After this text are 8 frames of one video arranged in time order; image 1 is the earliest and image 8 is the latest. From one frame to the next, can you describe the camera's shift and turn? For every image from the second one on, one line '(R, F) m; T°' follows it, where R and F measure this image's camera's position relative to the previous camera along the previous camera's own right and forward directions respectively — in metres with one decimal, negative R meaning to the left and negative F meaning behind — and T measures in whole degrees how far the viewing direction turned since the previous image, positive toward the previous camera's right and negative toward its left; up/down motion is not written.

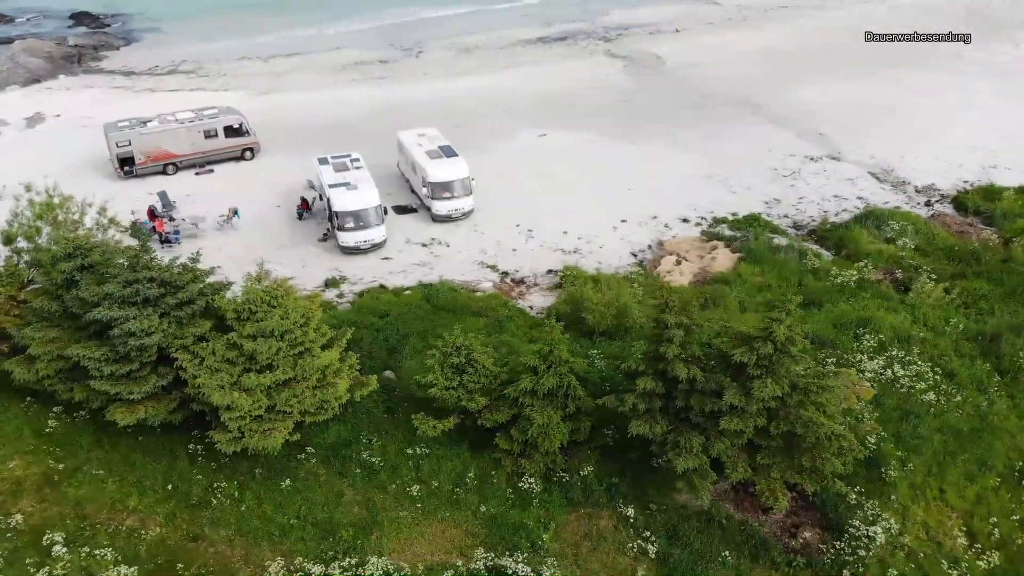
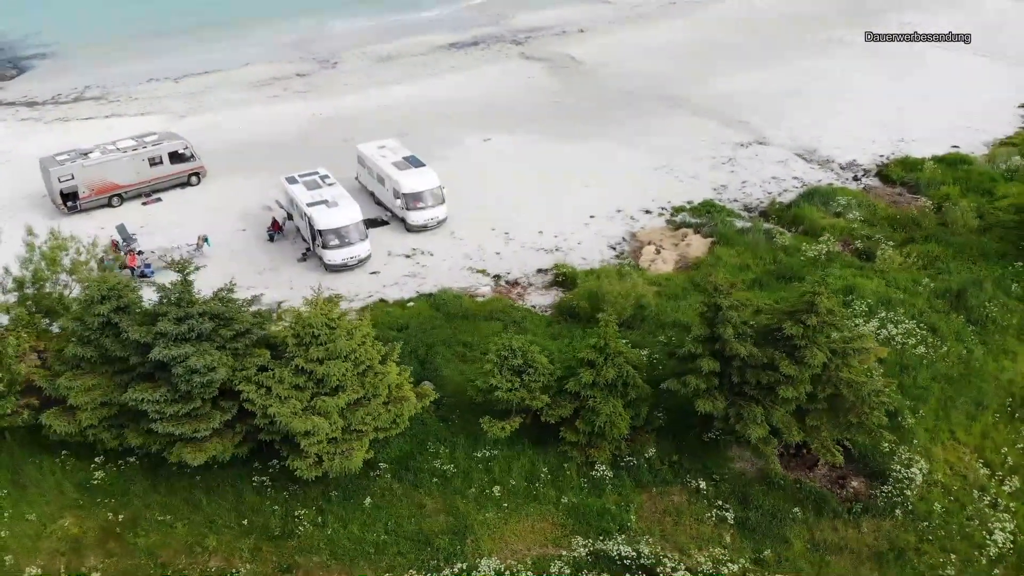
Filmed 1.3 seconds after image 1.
(-3.5, -0.4) m; +9°
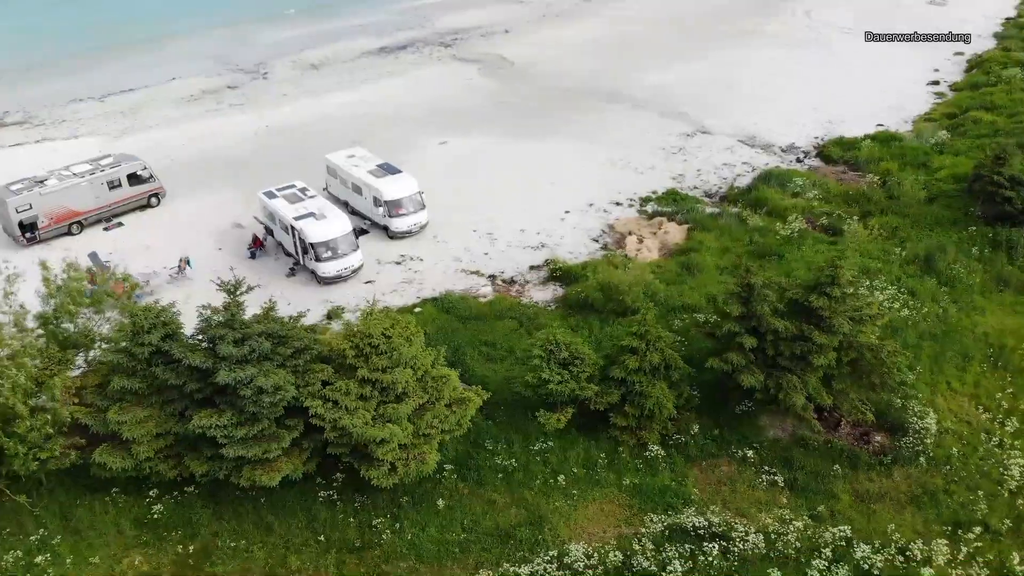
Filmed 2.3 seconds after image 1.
(-3.0, -0.3) m; +7°
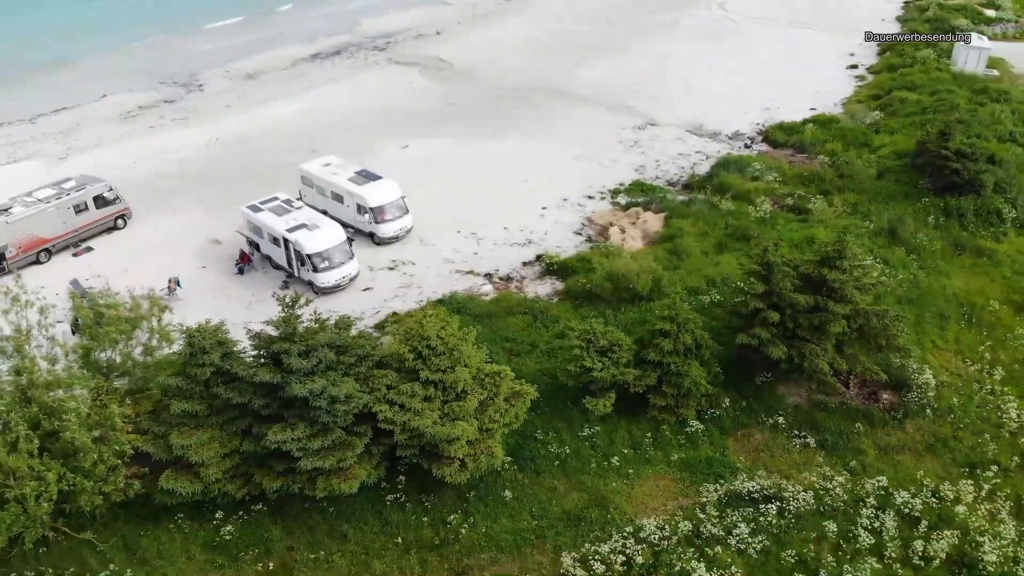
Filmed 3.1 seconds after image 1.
(-2.9, -0.4) m; +7°
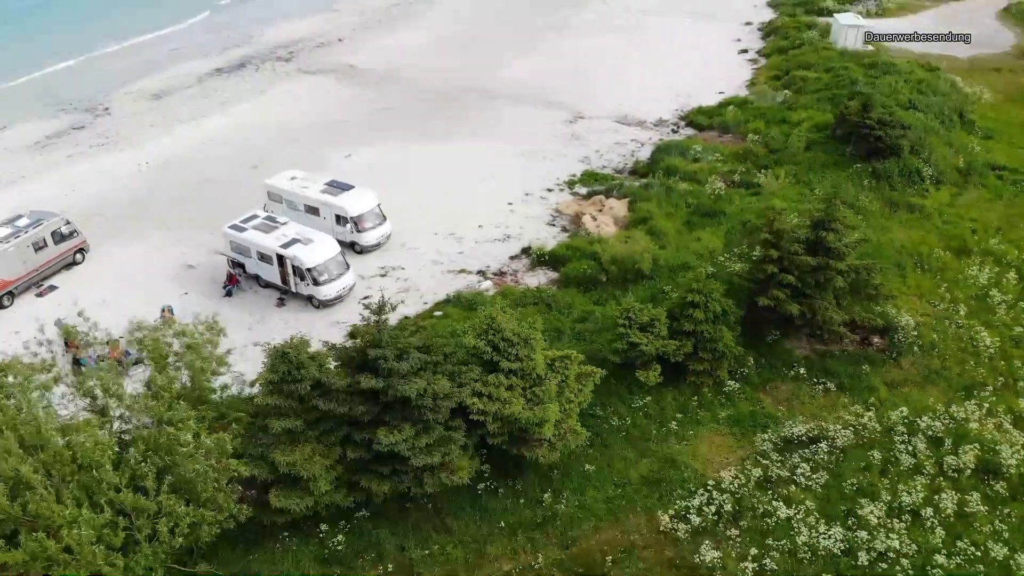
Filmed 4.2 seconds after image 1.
(-4.1, -0.5) m; +10°
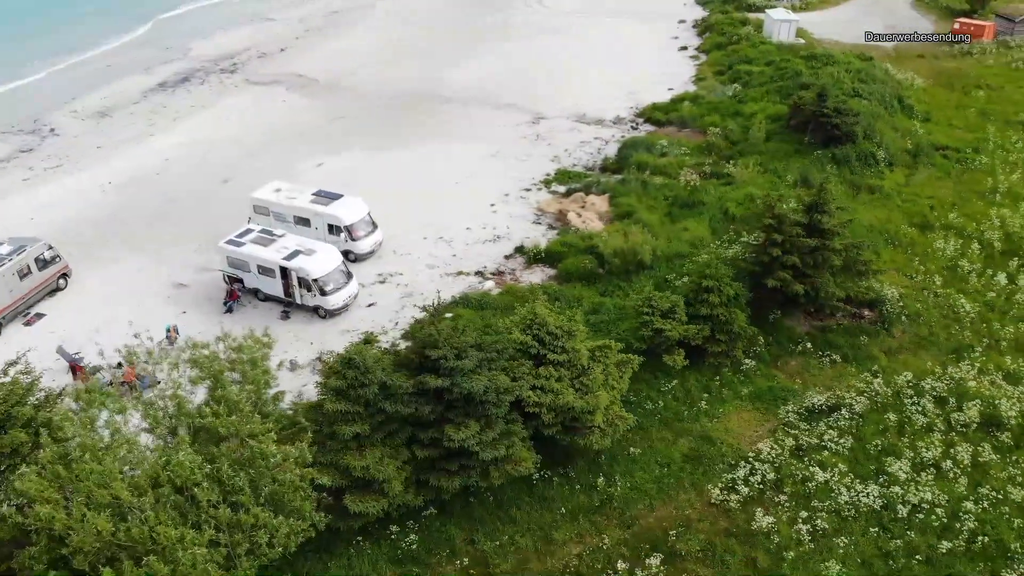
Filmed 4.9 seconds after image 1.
(-2.6, -0.4) m; +6°
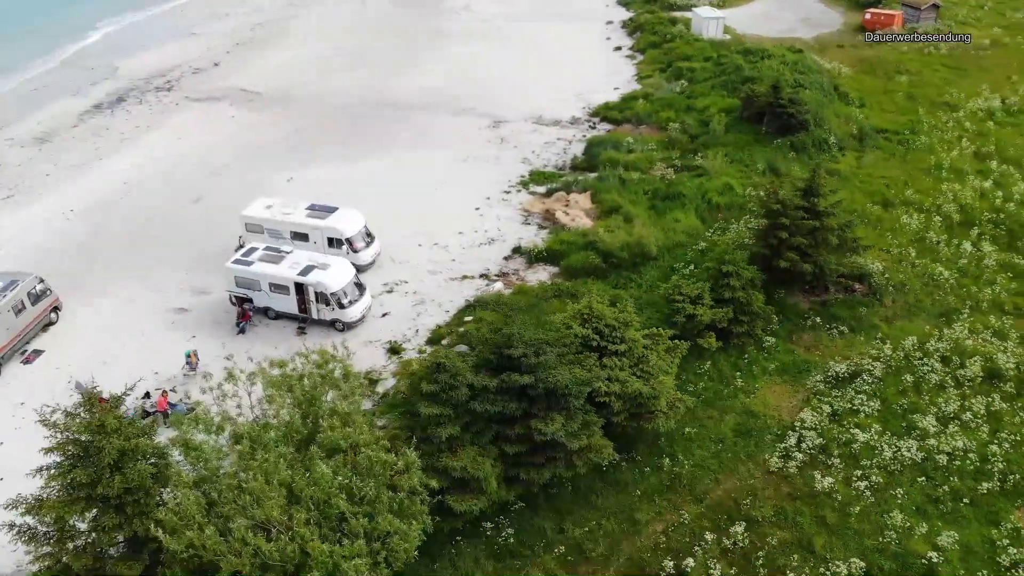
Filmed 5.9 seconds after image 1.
(-3.4, -0.4) m; +7°
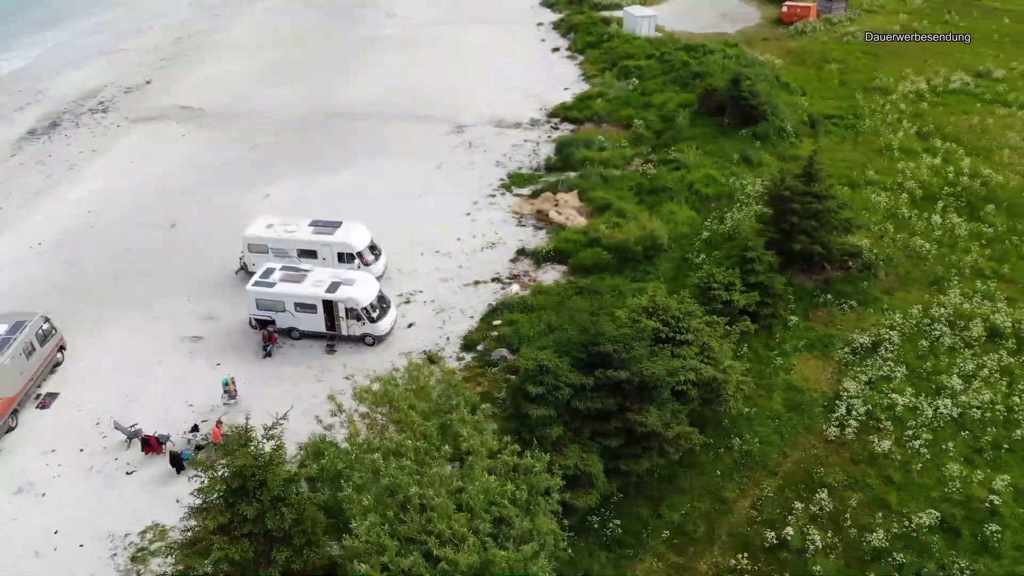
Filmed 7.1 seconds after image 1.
(-3.9, -0.2) m; +7°
